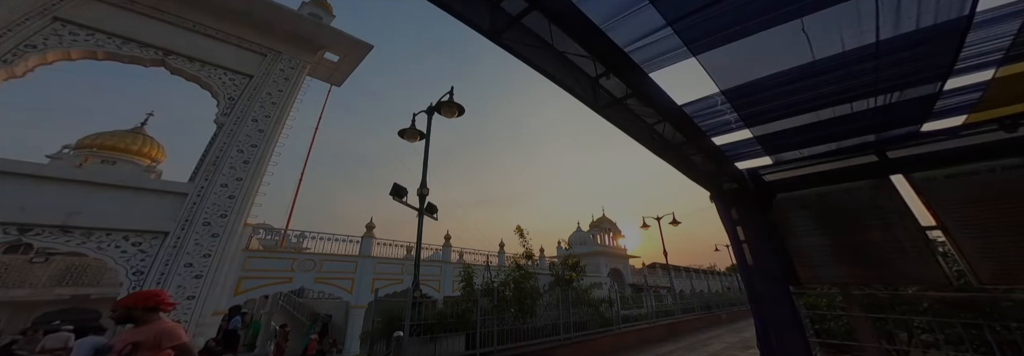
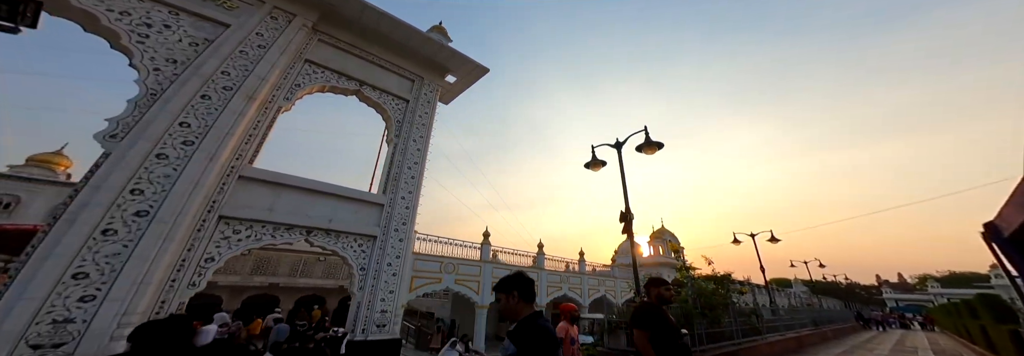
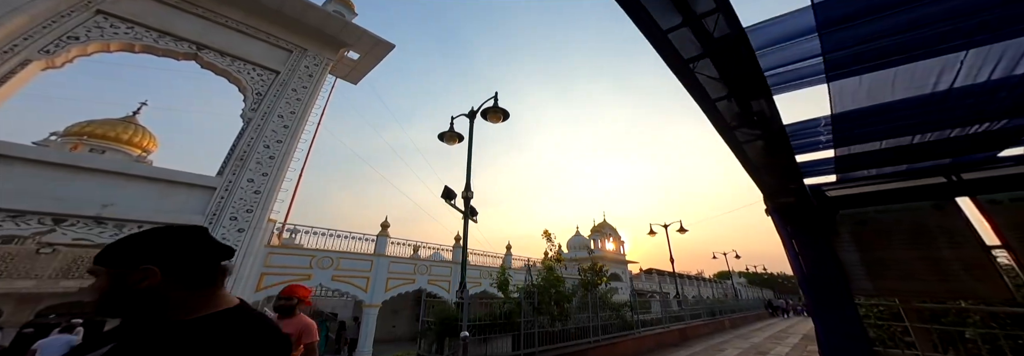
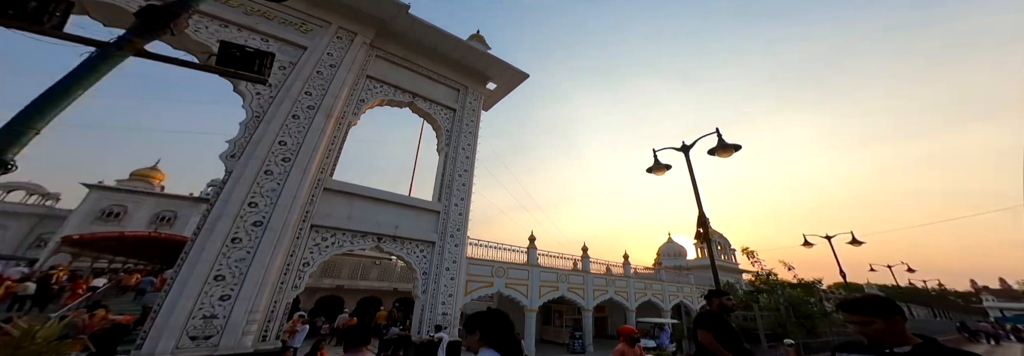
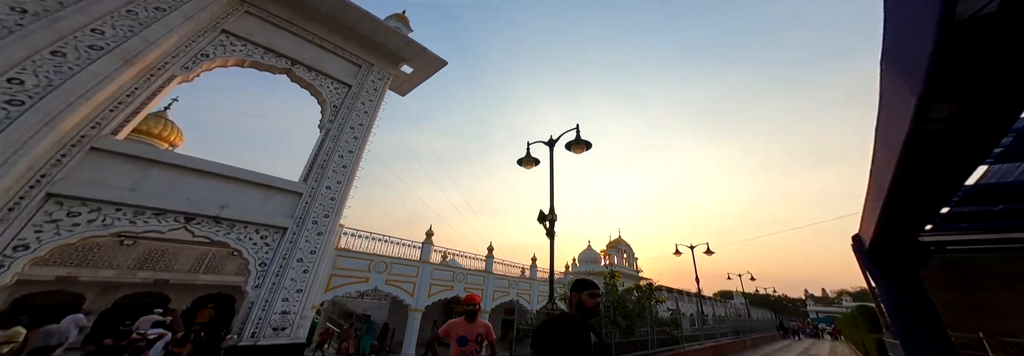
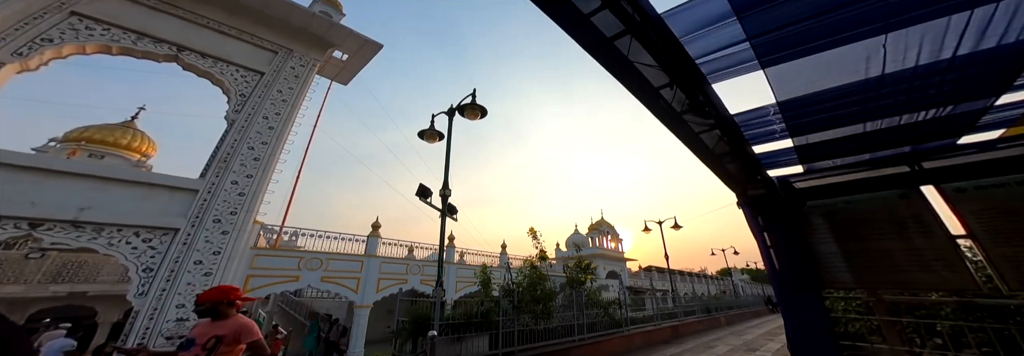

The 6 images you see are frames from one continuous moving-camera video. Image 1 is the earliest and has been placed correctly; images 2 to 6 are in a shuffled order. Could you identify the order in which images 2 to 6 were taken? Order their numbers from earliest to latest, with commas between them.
6, 3, 5, 2, 4
